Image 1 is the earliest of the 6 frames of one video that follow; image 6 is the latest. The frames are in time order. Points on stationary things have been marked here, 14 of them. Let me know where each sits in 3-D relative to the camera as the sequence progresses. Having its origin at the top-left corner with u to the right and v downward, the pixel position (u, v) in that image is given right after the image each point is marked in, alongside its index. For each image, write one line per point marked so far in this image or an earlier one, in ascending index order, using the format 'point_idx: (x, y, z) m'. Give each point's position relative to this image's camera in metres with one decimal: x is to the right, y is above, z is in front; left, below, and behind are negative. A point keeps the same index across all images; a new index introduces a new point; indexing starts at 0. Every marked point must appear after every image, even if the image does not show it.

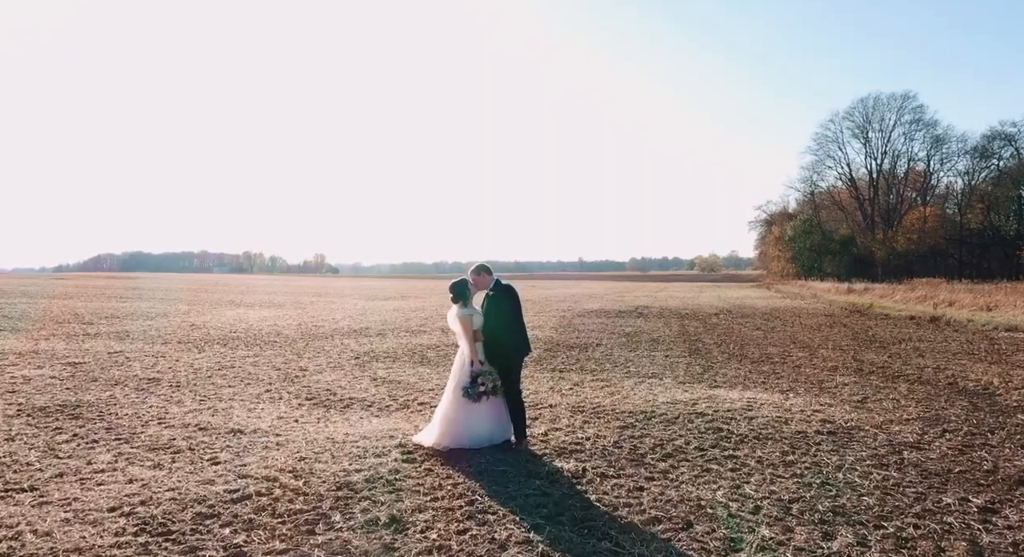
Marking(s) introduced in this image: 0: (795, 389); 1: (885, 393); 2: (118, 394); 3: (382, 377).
0: (+3.5, -1.4, +8.7) m
1: (+4.6, -1.4, +8.5) m
2: (-4.4, -1.3, +7.8) m
3: (-1.7, -1.3, +9.3) m
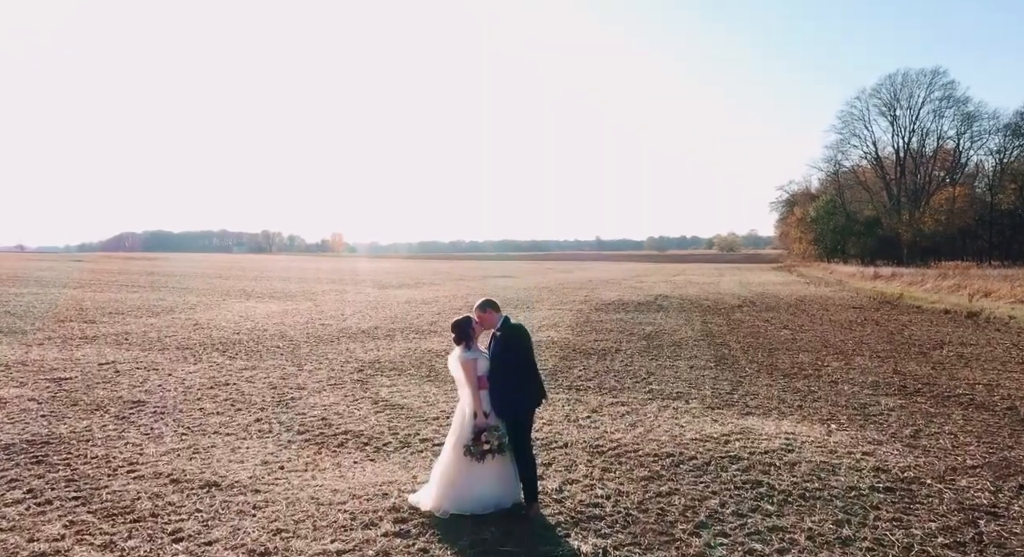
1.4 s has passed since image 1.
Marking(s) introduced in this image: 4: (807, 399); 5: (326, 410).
0: (+3.7, -1.6, +7.9) m
1: (+4.7, -1.6, +7.7) m
2: (-4.3, -1.5, +7.2) m
3: (-1.6, -1.5, +8.6) m
4: (+3.8, -1.6, +9.0) m
5: (-2.1, -1.5, +8.0) m
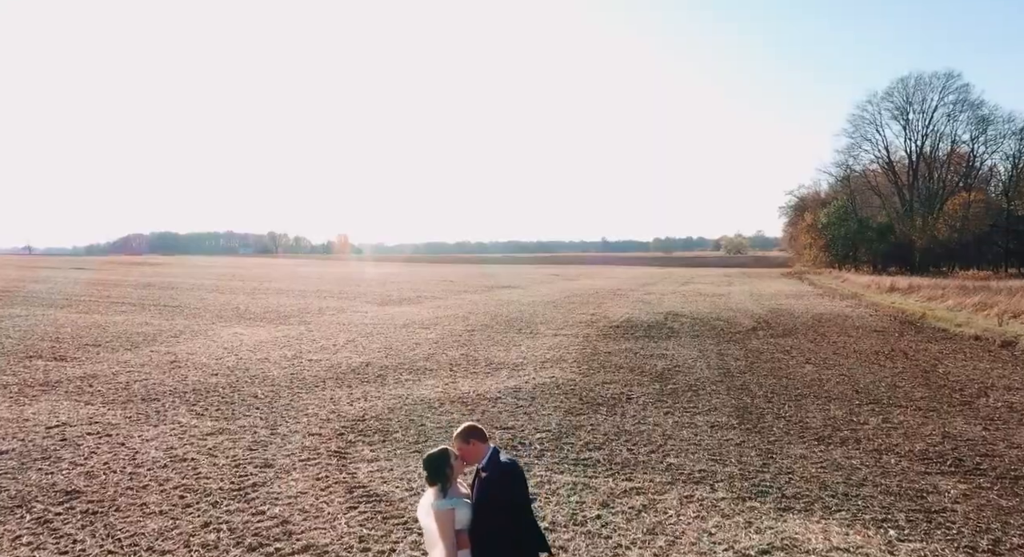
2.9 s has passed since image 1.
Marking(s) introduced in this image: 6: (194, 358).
0: (+3.6, -2.3, +6.6) m
1: (+4.7, -2.3, +6.4) m
2: (-4.3, -2.2, +6.0) m
3: (-1.6, -2.2, +7.4) m
4: (+3.8, -2.3, +7.7) m
5: (-2.2, -2.2, +6.8) m
6: (-7.1, -1.8, +15.6) m
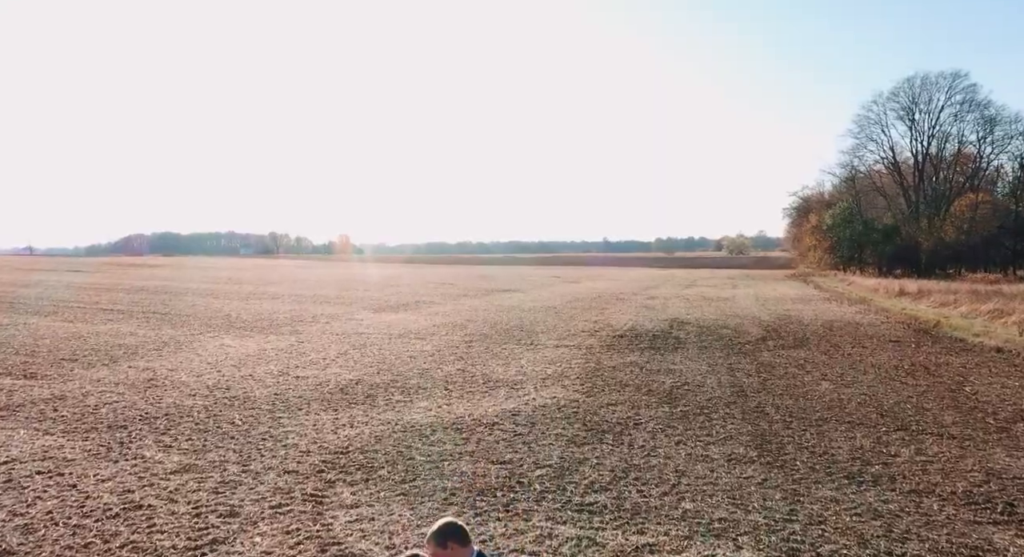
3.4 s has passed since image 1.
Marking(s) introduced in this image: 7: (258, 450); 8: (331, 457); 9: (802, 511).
0: (+3.6, -2.5, +5.7) m
1: (+4.6, -2.6, +5.5) m
2: (-4.4, -2.5, +5.1) m
3: (-1.6, -2.5, +6.5) m
4: (+3.7, -2.5, +6.8) m
5: (-2.2, -2.5, +5.9) m
6: (-7.2, -2.0, +14.7) m
7: (-3.4, -2.3, +9.5) m
8: (-2.4, -2.3, +9.3) m
9: (+3.1, -2.5, +7.5) m
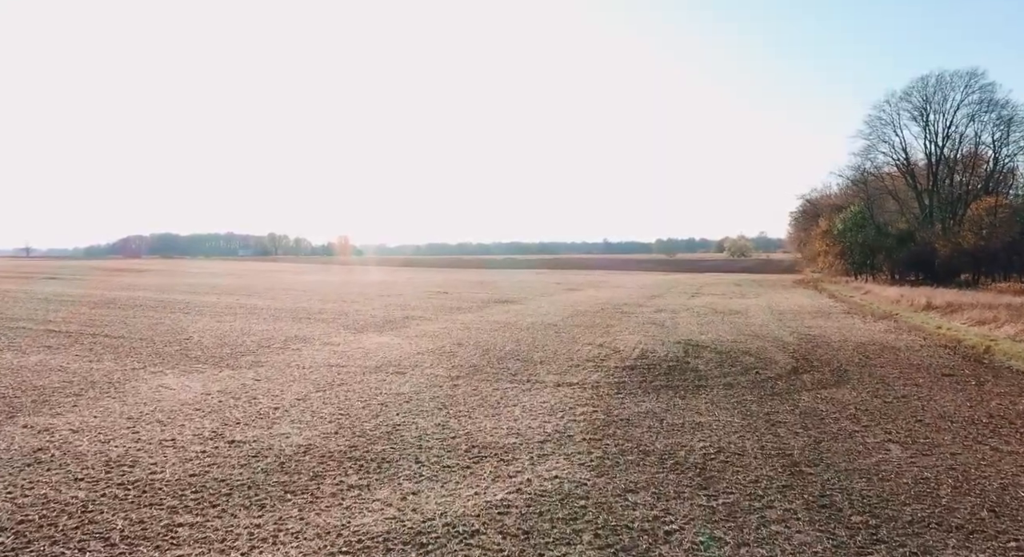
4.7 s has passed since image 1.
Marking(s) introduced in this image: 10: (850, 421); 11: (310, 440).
0: (+3.4, -3.2, +2.6) m
1: (+4.4, -3.2, +2.4) m
2: (-4.6, -3.1, +2.0) m
3: (-1.8, -3.1, +3.4) m
4: (+3.6, -3.2, +3.7) m
5: (-2.4, -3.1, +2.8) m
6: (-7.3, -2.7, +11.6) m
7: (-3.6, -3.0, +6.4) m
8: (-2.6, -3.0, +6.2) m
9: (+2.9, -3.1, +4.4) m
10: (+6.8, -2.9, +14.1) m
11: (-3.5, -2.7, +12.2) m
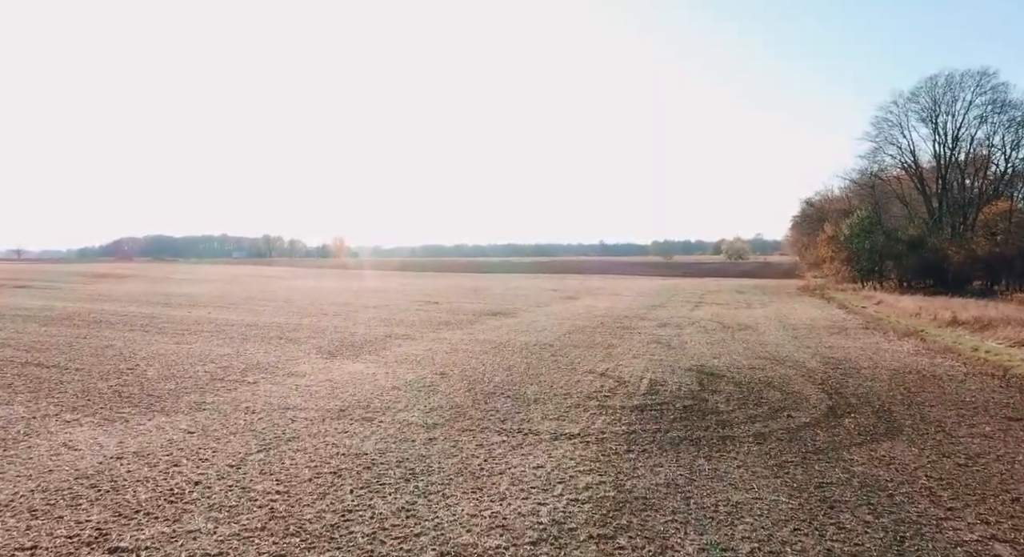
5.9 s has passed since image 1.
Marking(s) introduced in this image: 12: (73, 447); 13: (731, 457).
0: (+3.2, -3.8, -0.4) m
1: (+4.3, -3.8, -0.6) m
2: (-4.7, -3.7, -1.0) m
3: (-2.0, -3.7, +0.4) m
4: (+3.4, -3.8, +0.7) m
5: (-2.5, -3.7, -0.3) m
6: (-7.5, -3.3, +8.5) m
7: (-3.8, -3.6, +3.4) m
8: (-2.8, -3.6, +3.1) m
9: (+2.7, -3.7, +1.4) m
10: (+6.6, -3.5, +11.1) m
11: (-3.8, -3.4, +9.1) m
12: (-8.3, -3.1, +13.1) m
13: (+4.2, -3.3, +13.4) m
